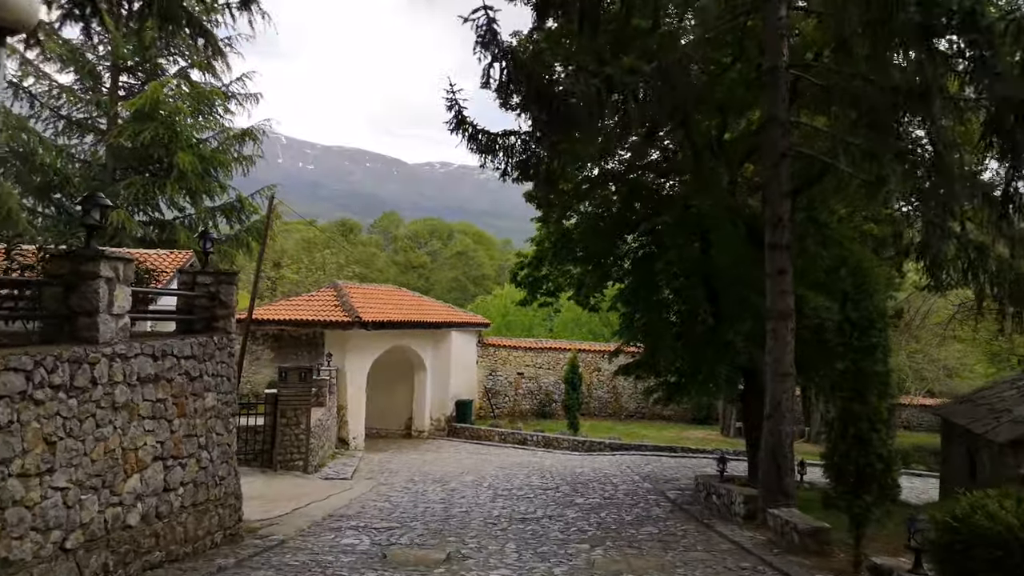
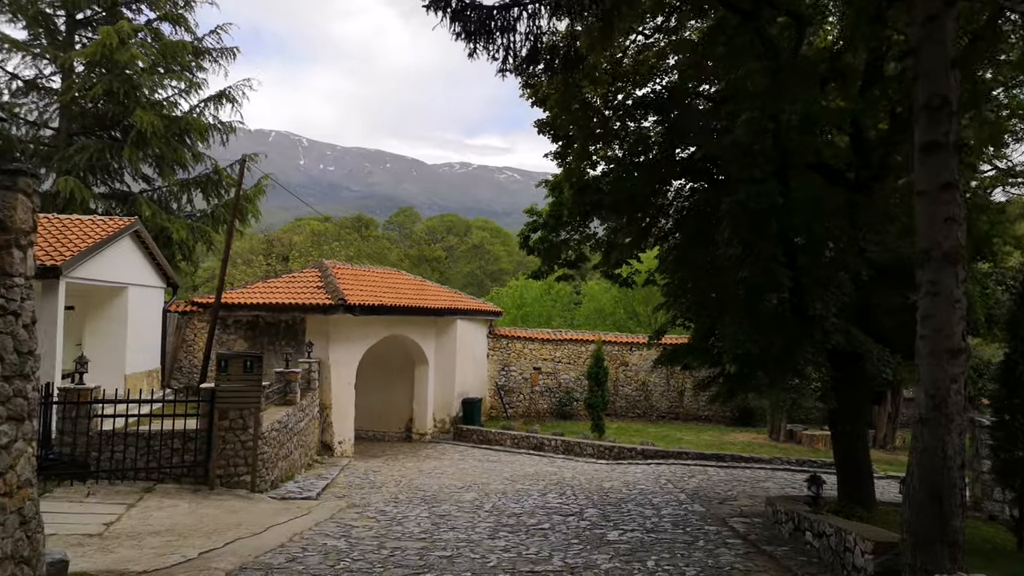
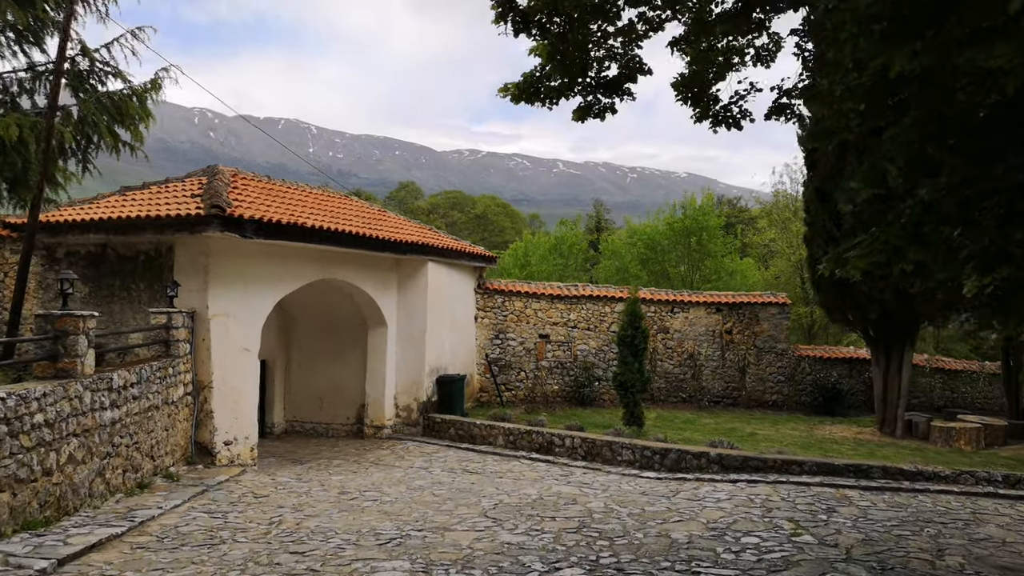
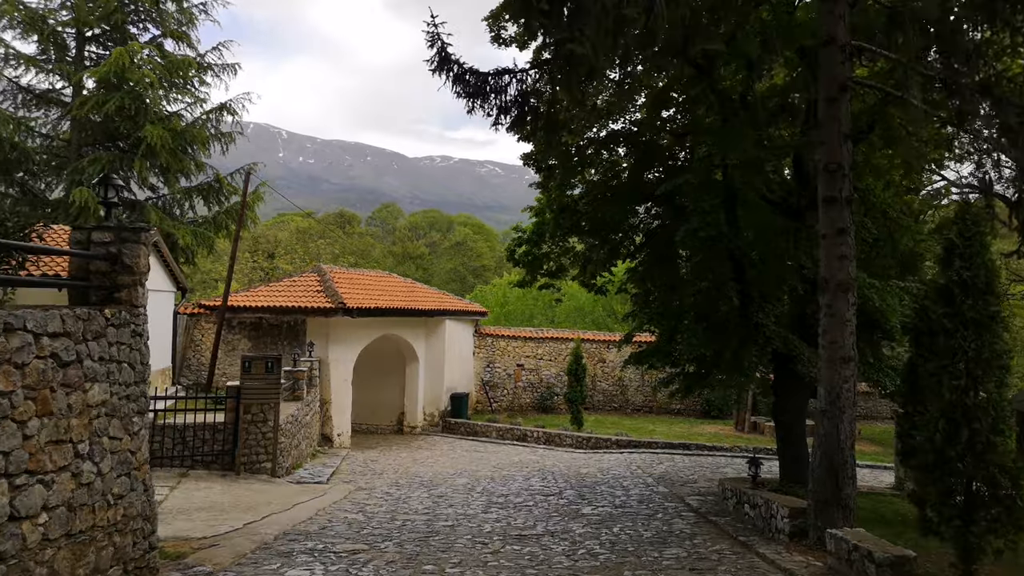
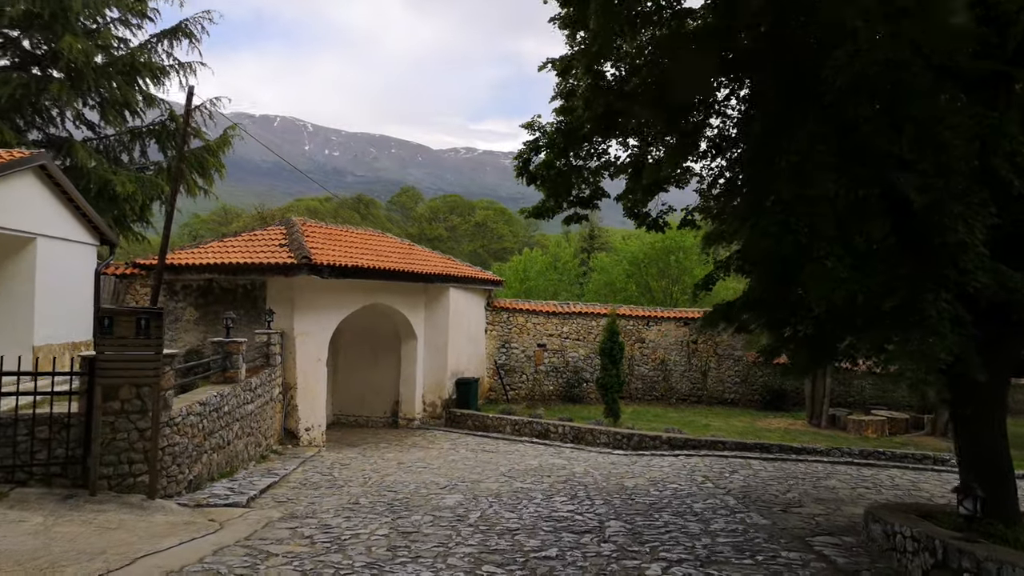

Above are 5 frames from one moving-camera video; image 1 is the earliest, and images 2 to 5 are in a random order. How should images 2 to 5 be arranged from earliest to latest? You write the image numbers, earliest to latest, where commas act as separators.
4, 2, 5, 3
